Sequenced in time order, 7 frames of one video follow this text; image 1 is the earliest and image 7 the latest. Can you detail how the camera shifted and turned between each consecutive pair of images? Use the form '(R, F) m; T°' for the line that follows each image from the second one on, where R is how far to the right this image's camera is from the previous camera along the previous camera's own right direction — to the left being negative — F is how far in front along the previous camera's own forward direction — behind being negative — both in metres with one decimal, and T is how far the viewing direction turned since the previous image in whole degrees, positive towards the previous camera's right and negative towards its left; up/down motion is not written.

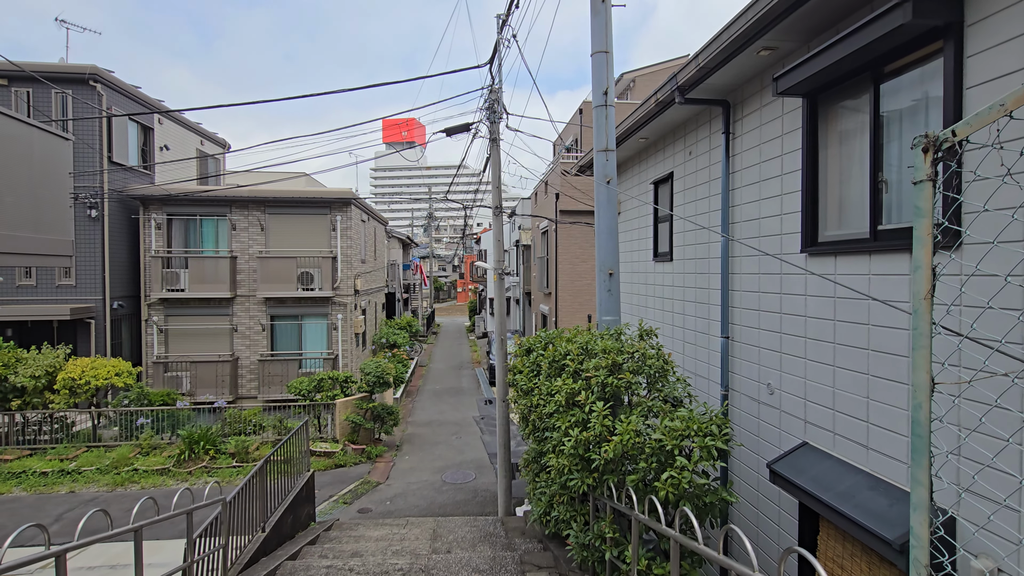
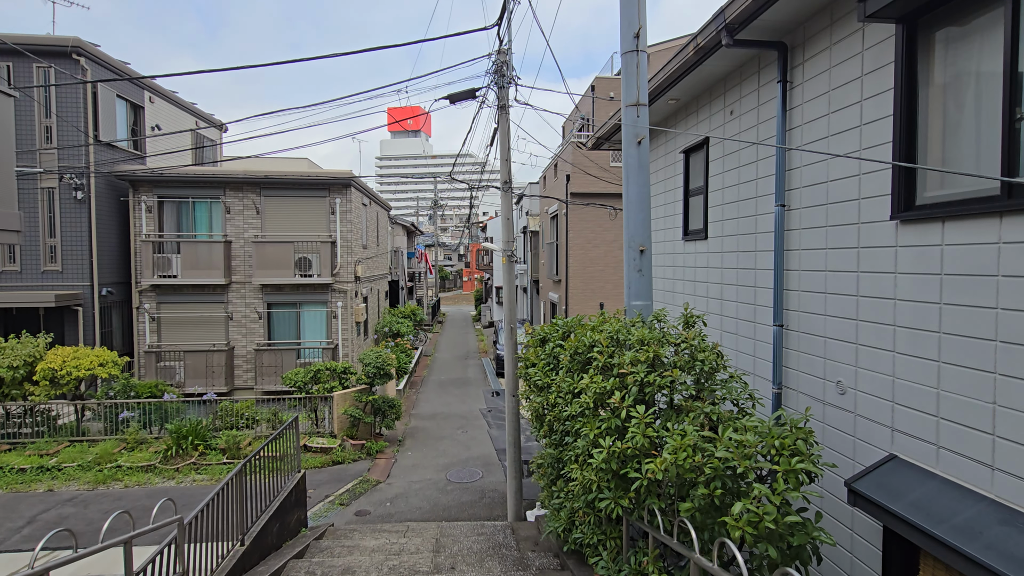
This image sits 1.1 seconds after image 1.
(-0.1, +0.7) m; -1°
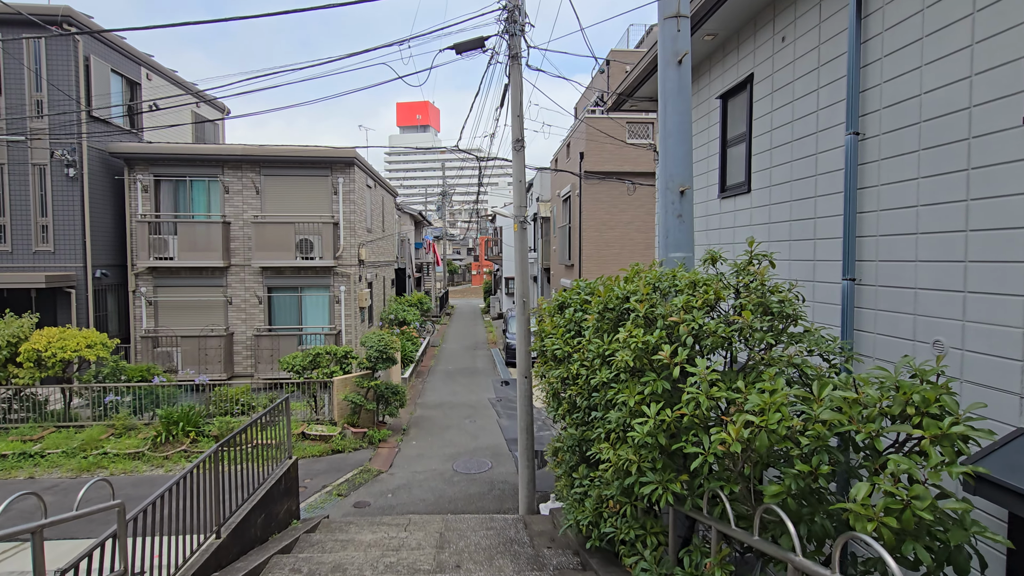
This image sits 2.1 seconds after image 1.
(0.0, +0.6) m; -1°
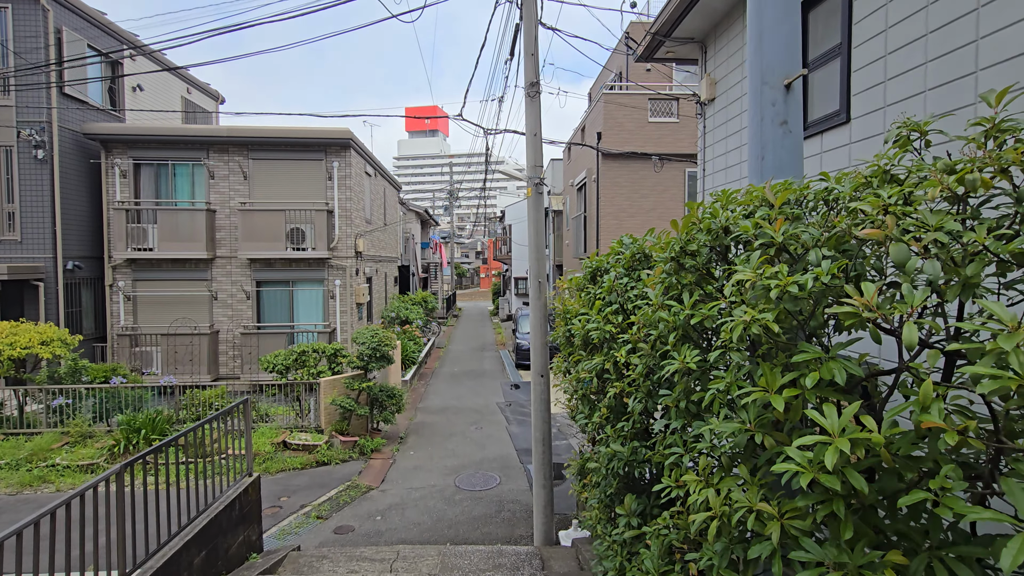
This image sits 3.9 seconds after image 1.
(0.0, +1.1) m; -1°
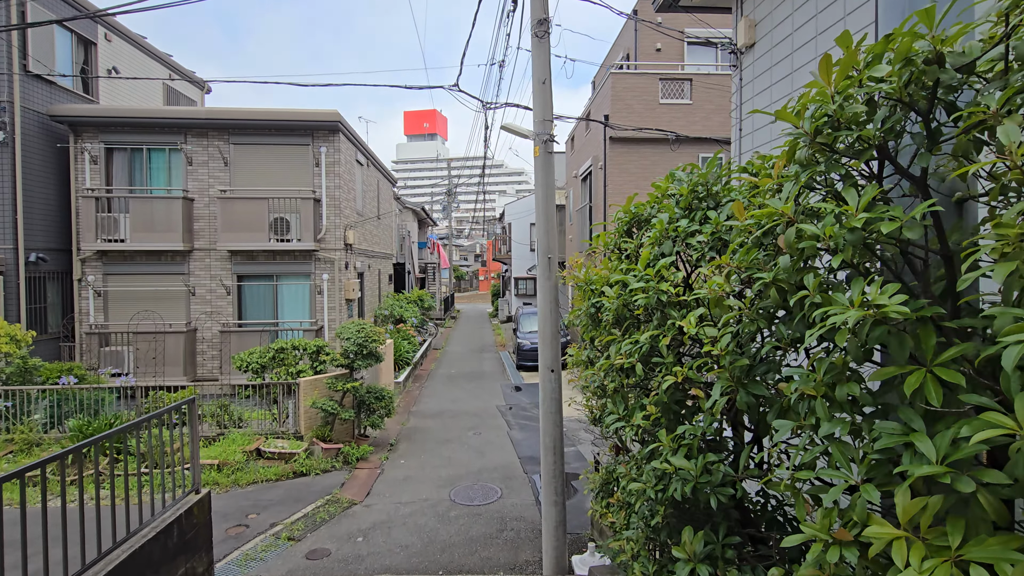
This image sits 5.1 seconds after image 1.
(0.0, +0.8) m; 0°
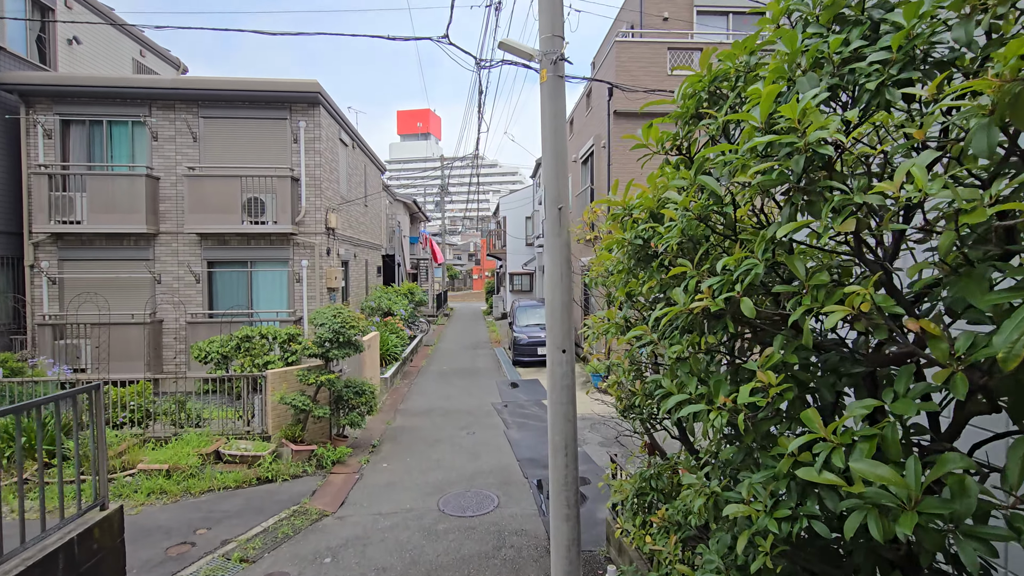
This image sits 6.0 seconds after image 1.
(0.0, +0.8) m; +1°
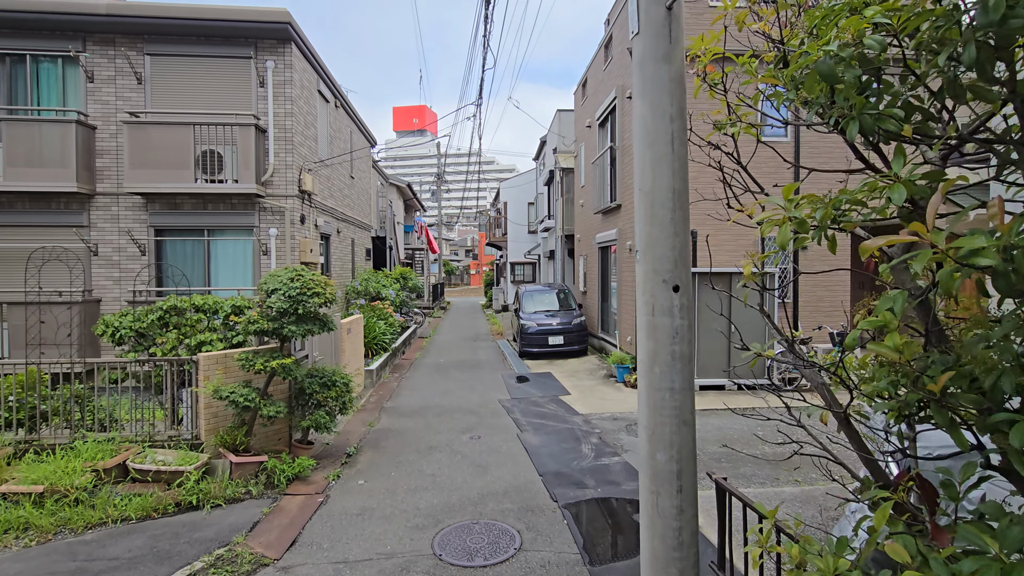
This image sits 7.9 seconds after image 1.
(-0.2, +1.6) m; 0°
